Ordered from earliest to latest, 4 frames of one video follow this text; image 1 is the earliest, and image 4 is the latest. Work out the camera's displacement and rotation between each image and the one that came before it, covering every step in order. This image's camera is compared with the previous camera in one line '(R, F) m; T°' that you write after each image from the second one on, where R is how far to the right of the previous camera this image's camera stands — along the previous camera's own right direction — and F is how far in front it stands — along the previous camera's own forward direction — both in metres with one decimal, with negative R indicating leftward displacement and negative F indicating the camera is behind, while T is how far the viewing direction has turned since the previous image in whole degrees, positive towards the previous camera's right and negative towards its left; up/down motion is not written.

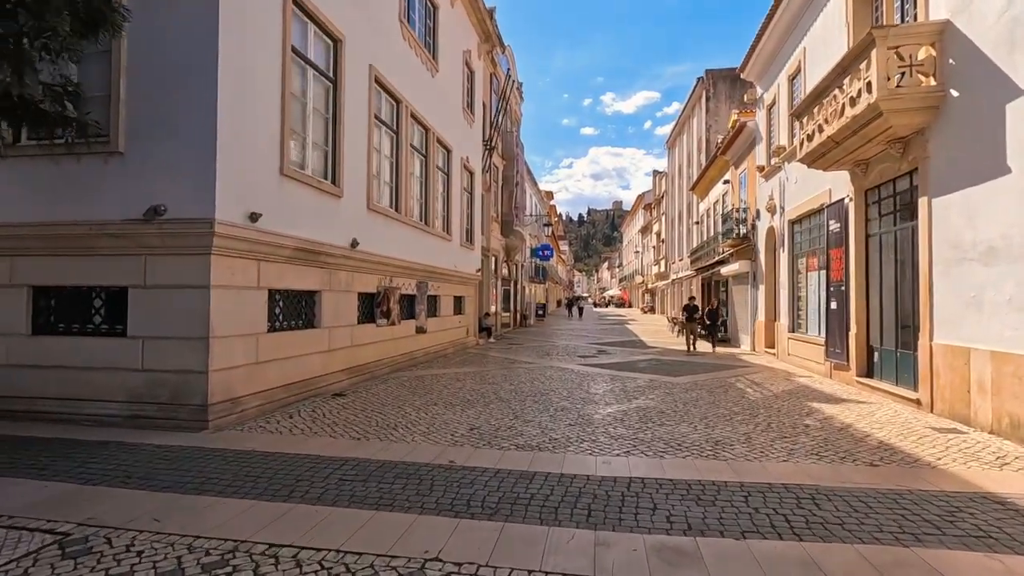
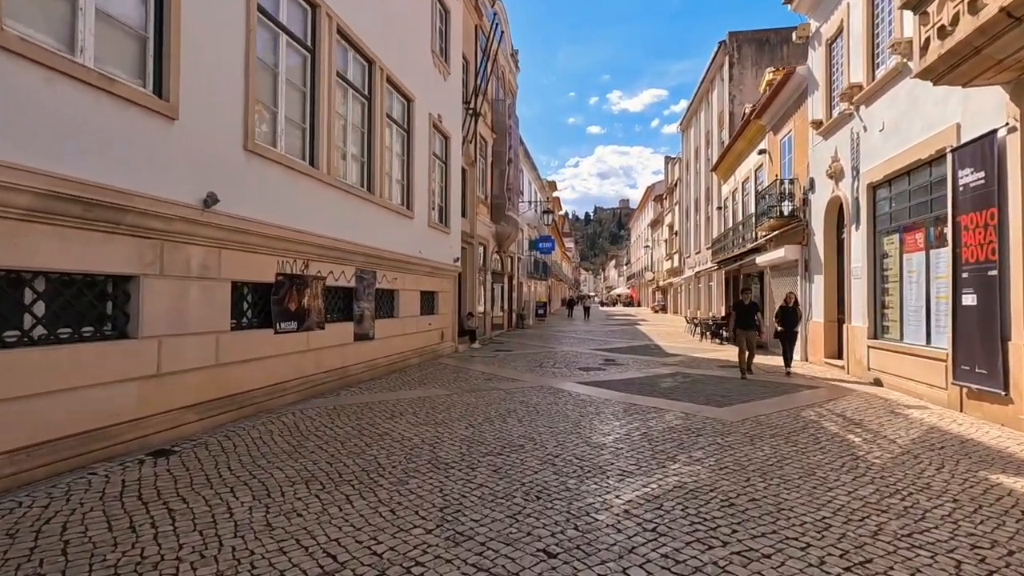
(+0.6, +3.9) m; -1°
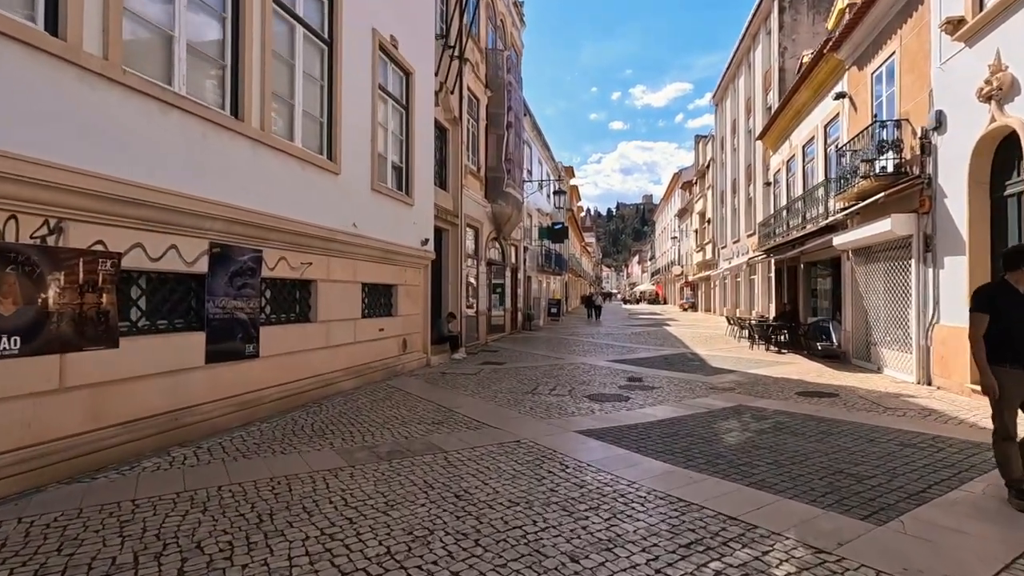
(+0.7, +4.3) m; -2°
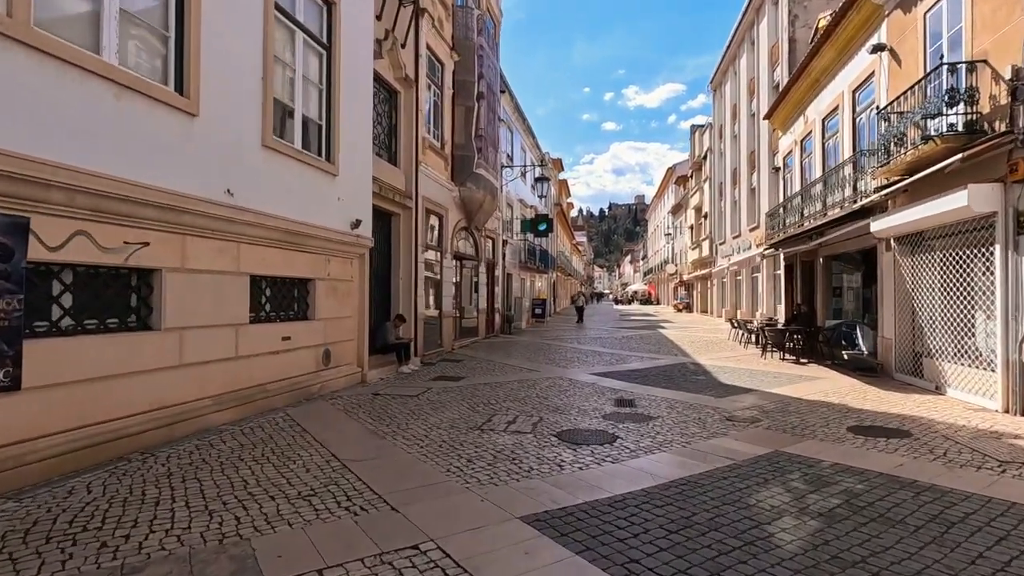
(+0.6, +2.6) m; +1°
